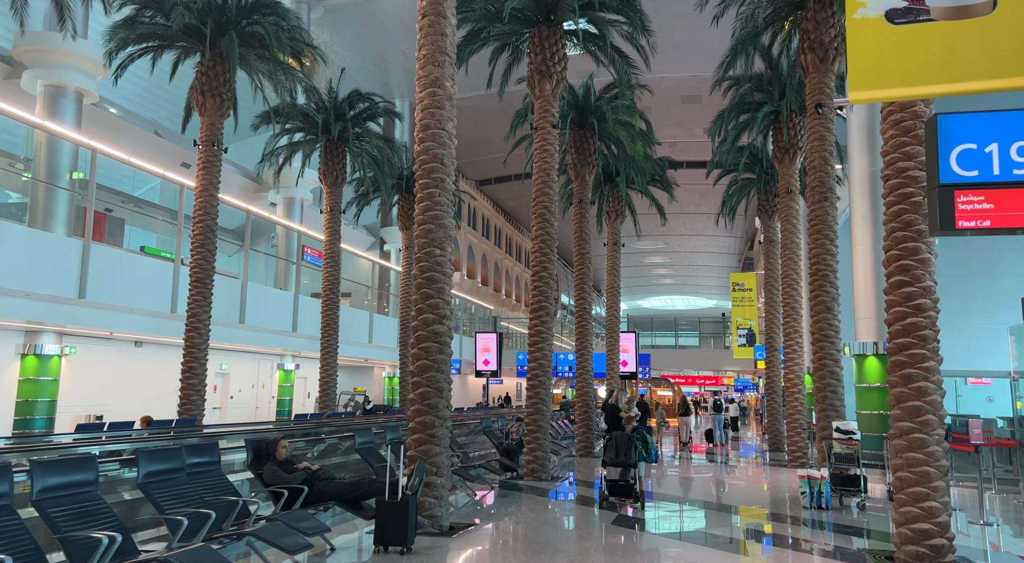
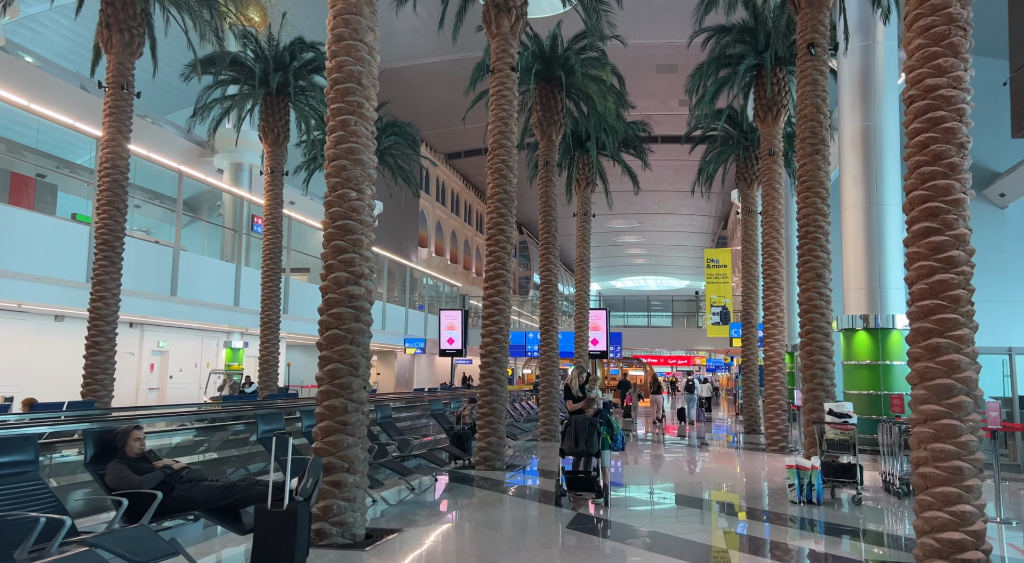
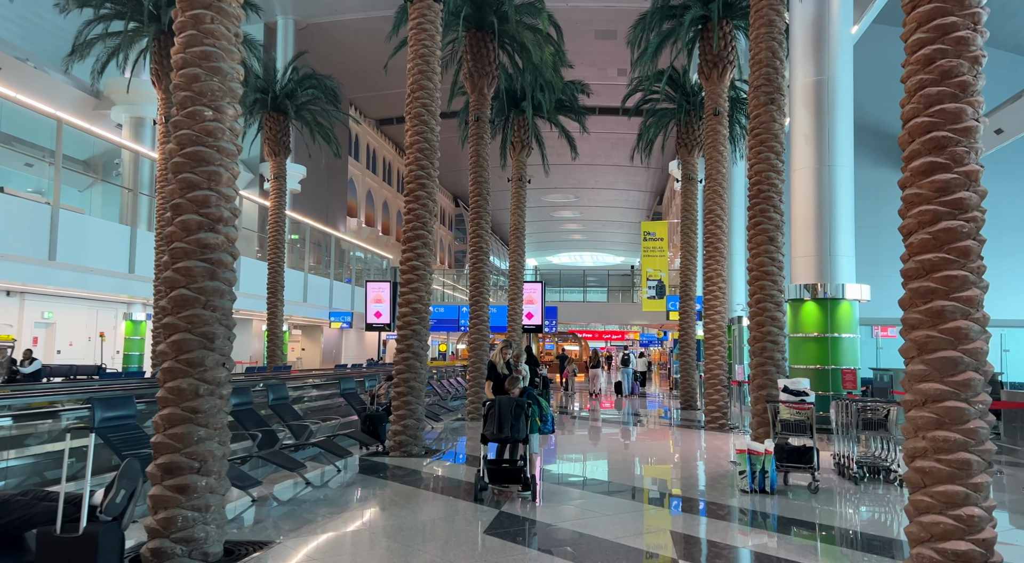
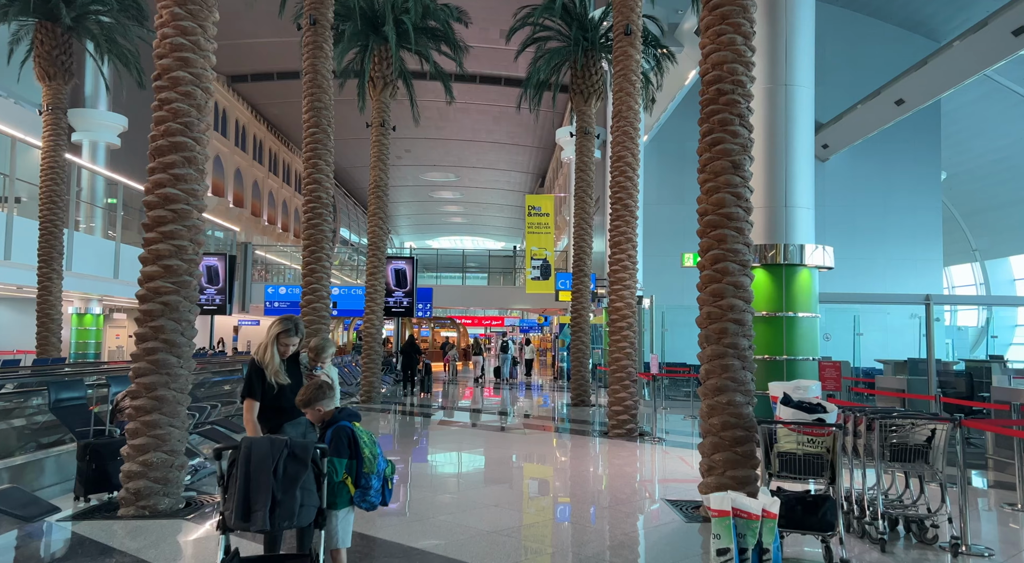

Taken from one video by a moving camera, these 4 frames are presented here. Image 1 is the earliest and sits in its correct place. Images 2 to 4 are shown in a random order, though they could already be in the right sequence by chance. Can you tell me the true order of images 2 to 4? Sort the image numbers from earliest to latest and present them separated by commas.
2, 3, 4
